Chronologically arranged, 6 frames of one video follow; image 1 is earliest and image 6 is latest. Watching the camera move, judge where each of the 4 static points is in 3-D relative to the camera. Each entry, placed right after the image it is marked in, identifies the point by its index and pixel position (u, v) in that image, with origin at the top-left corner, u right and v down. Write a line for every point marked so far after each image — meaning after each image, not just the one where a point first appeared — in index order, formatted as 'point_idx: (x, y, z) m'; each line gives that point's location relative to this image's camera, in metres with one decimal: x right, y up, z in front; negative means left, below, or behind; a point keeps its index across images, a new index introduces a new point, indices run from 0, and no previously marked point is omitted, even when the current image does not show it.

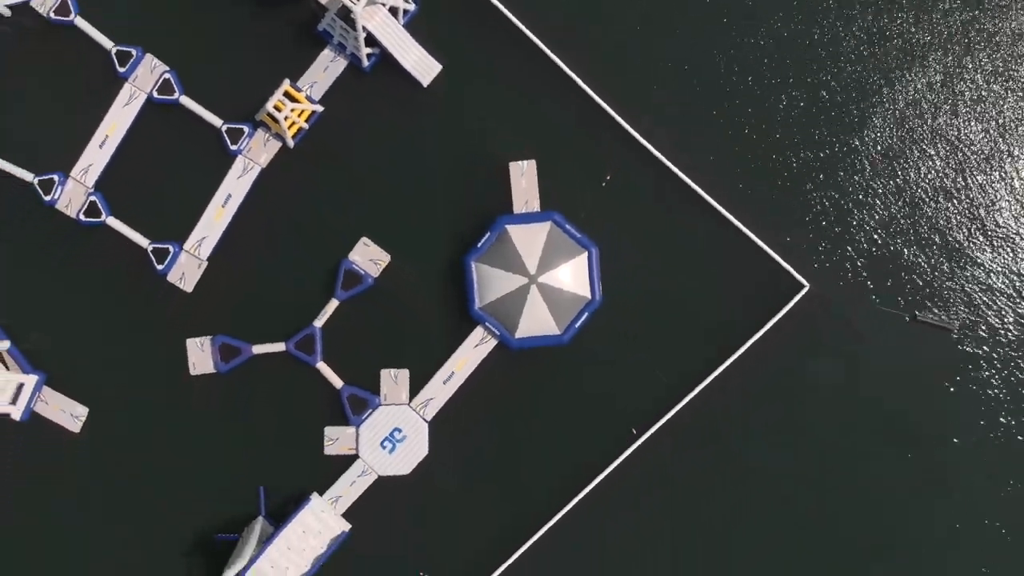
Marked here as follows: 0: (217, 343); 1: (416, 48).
0: (-8.1, -1.5, +18.0) m
1: (-2.6, +6.5, +17.9) m
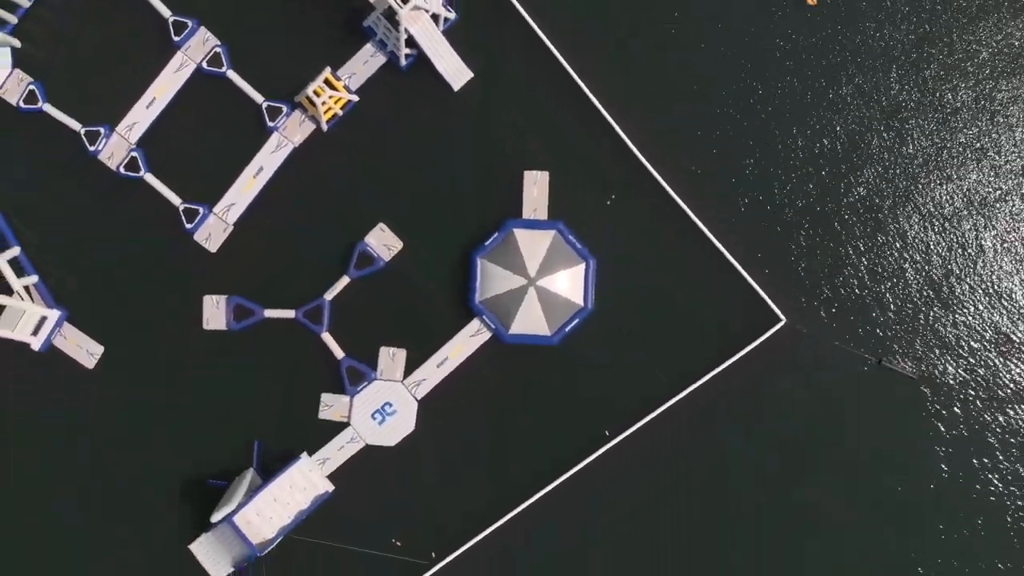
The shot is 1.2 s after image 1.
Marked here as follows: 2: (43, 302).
0: (-8.2, -0.4, +19.3) m
1: (-1.8, +6.8, +19.2) m
2: (-13.8, -0.4, +19.3) m
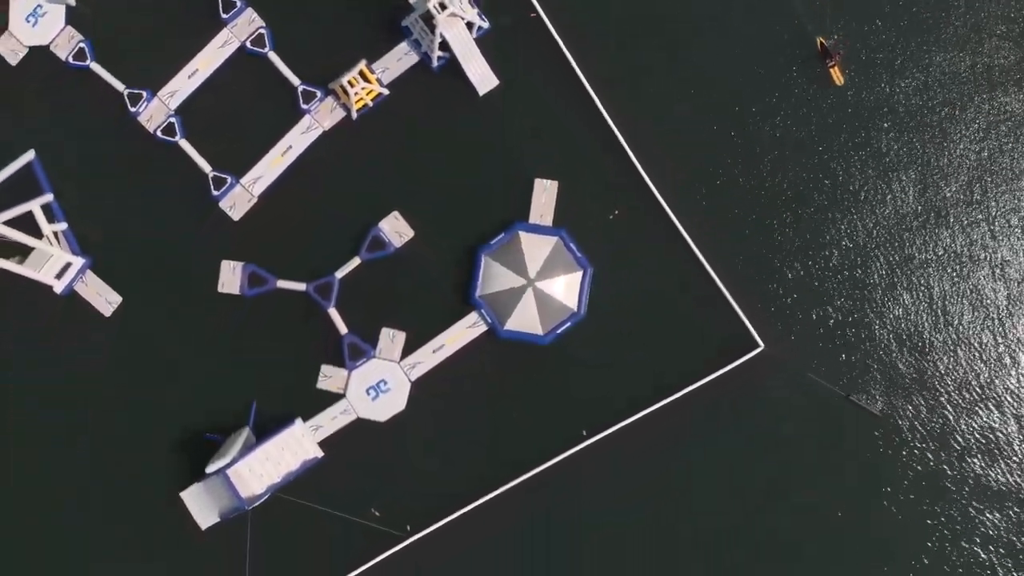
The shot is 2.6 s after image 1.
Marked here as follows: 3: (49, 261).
0: (-8.2, +0.6, +20.4) m
1: (-0.9, +7.0, +20.4) m
2: (-13.7, +1.2, +20.4) m
3: (-13.9, +0.8, +19.8) m
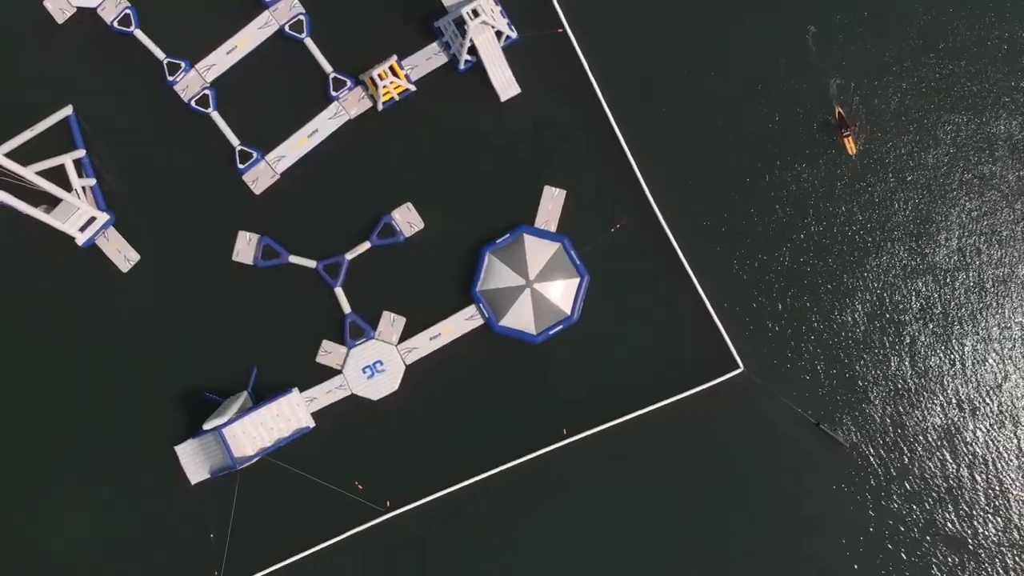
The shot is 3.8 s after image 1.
0: (-8.1, +1.5, +21.4) m
1: (-0.2, +7.1, +21.4) m
2: (-13.5, +2.7, +21.3) m
3: (-13.8, +2.3, +20.7) m
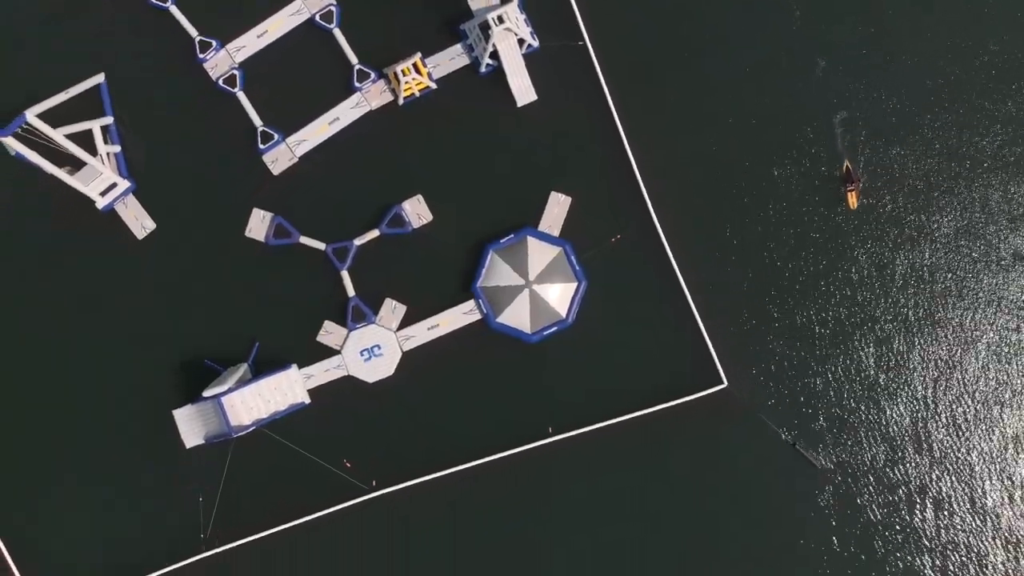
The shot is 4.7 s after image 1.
0: (-8.0, +2.2, +22.1) m
1: (+0.4, +7.1, +22.2) m
2: (-13.2, +4.0, +22.0) m
3: (-13.5, +3.6, +21.4) m
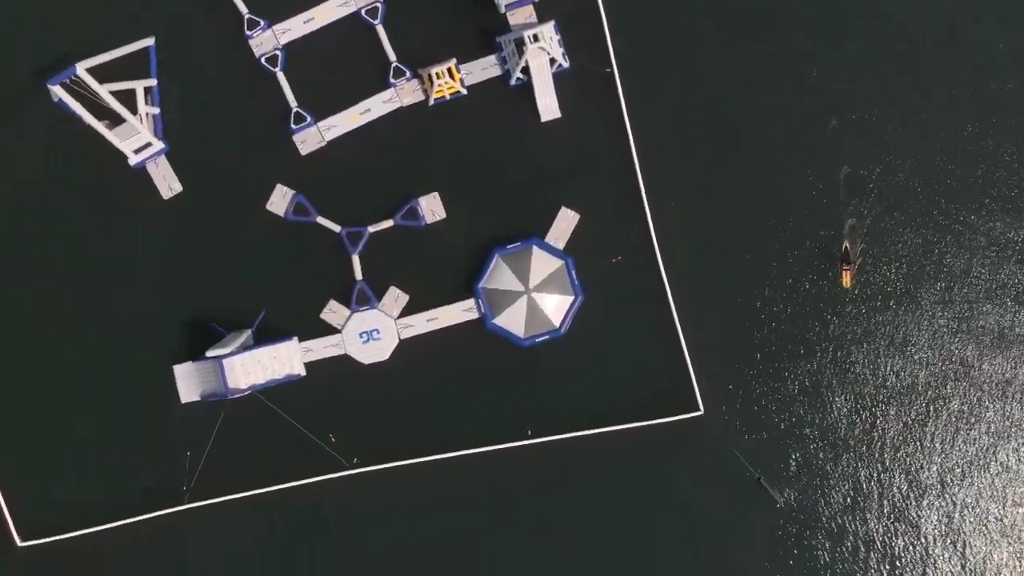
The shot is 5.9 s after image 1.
0: (-7.6, +3.1, +23.1) m
1: (+1.4, +6.8, +23.3) m
2: (-12.6, +5.5, +23.0) m
3: (-12.9, +5.2, +22.4) m
